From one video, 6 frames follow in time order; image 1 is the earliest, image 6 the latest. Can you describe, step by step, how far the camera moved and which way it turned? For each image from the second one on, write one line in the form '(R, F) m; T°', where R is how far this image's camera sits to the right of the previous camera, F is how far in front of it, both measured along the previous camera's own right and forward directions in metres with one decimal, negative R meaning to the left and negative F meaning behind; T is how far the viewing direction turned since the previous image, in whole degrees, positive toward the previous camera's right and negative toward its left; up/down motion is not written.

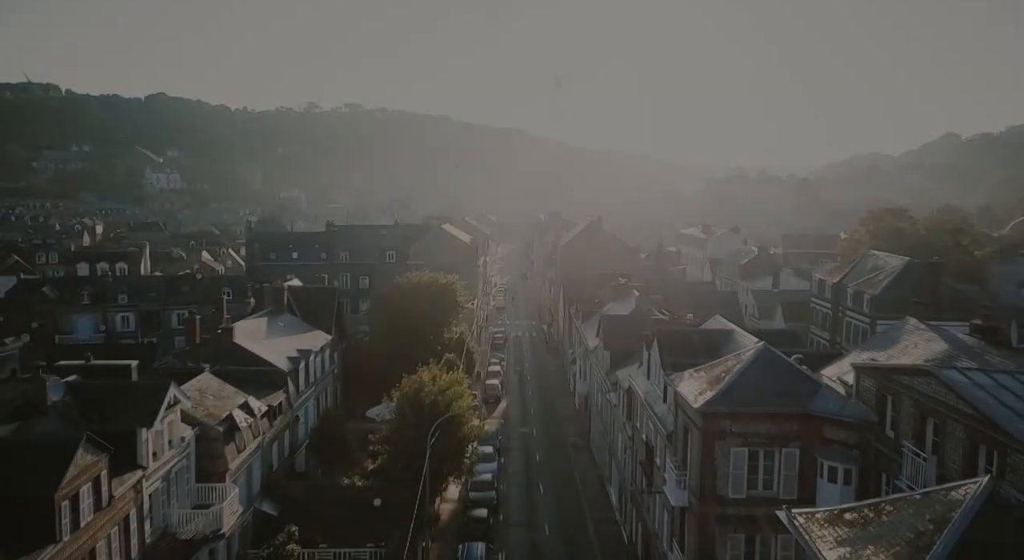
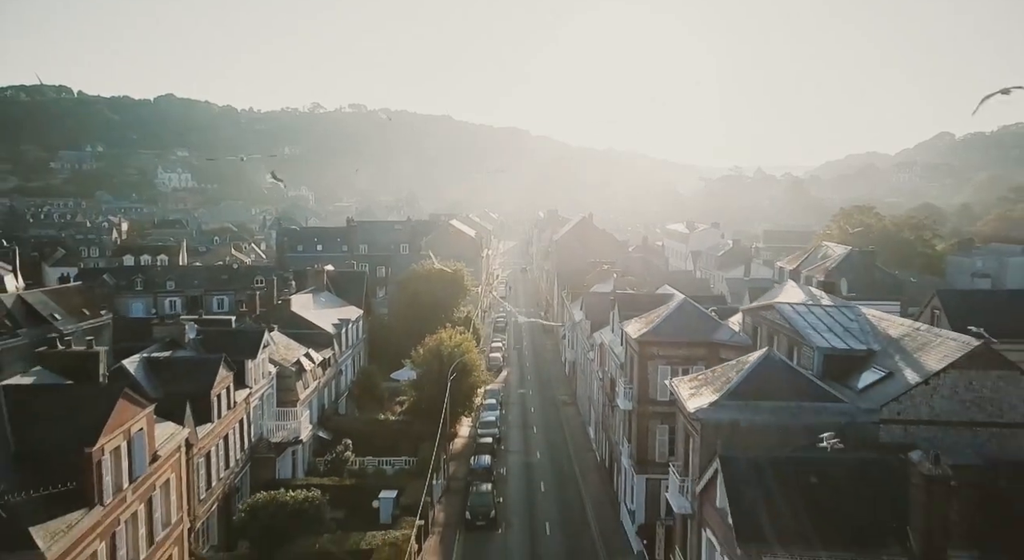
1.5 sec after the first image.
(+0.1, -10.0) m; 0°
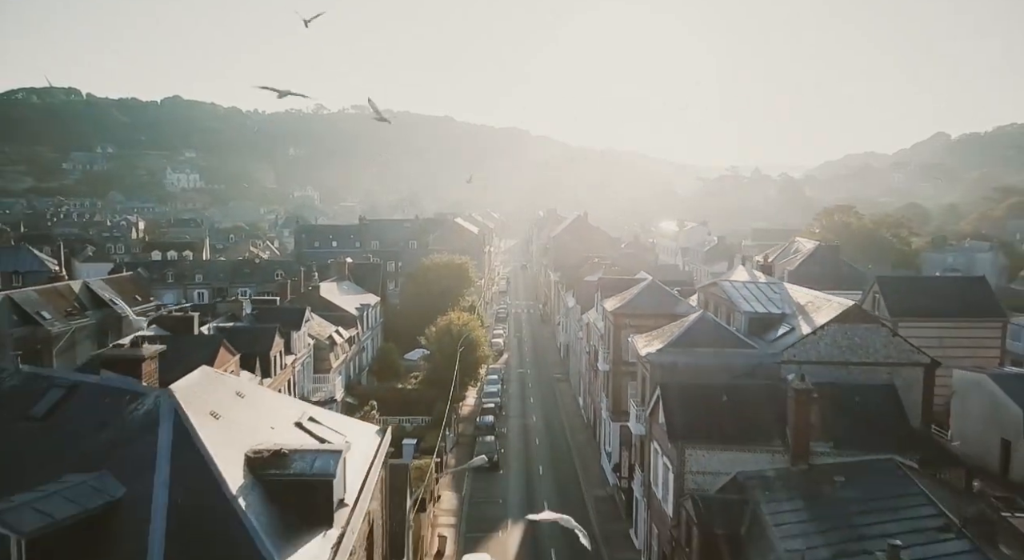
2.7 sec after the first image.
(+0.1, -7.3) m; 0°
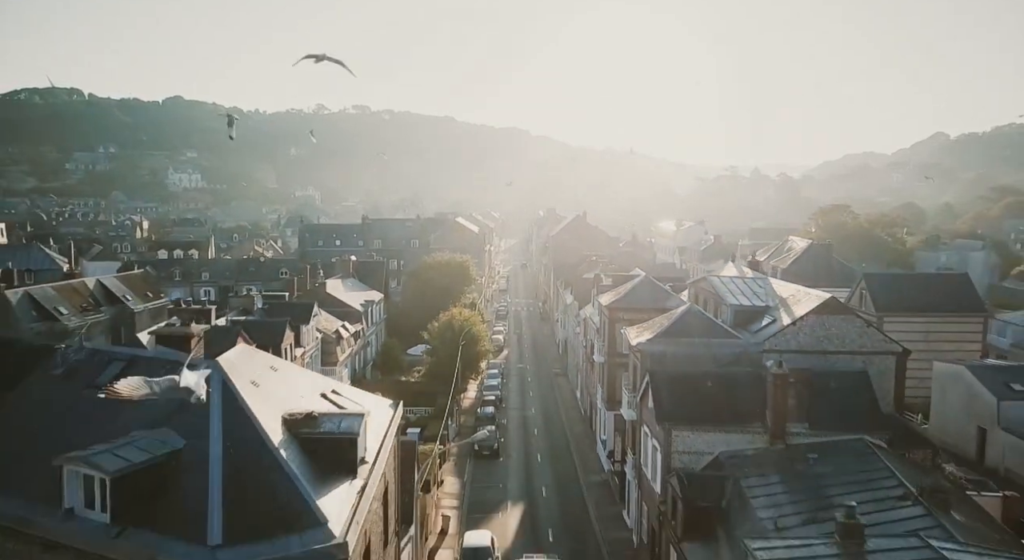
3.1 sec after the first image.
(0.0, -1.9) m; 0°
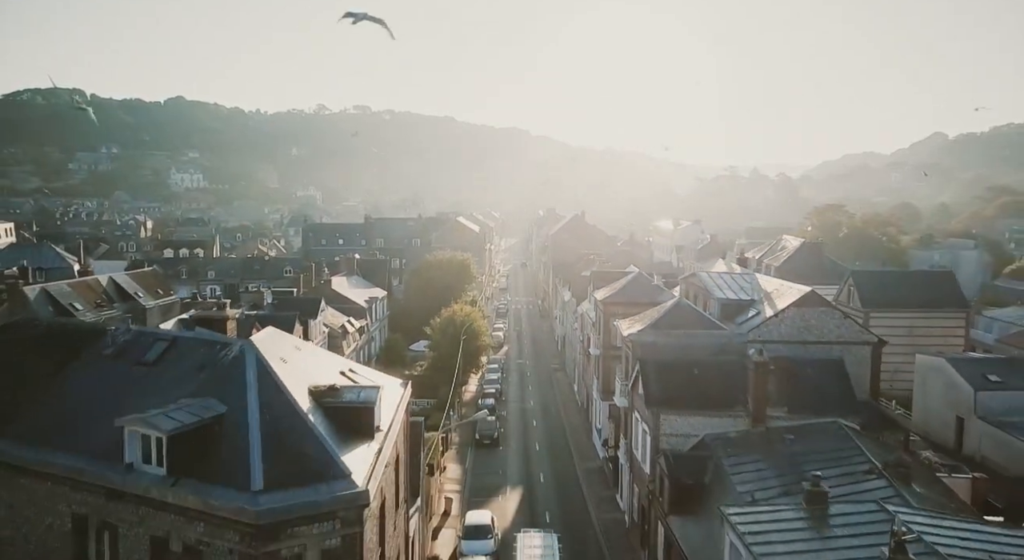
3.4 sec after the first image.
(0.0, -1.8) m; 0°
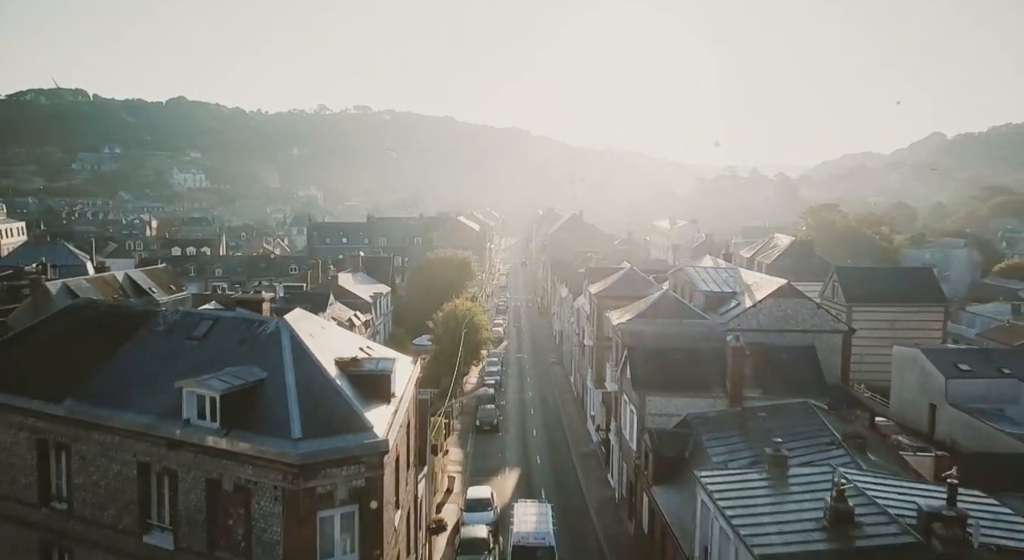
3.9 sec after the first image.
(+0.1, -2.5) m; 0°
